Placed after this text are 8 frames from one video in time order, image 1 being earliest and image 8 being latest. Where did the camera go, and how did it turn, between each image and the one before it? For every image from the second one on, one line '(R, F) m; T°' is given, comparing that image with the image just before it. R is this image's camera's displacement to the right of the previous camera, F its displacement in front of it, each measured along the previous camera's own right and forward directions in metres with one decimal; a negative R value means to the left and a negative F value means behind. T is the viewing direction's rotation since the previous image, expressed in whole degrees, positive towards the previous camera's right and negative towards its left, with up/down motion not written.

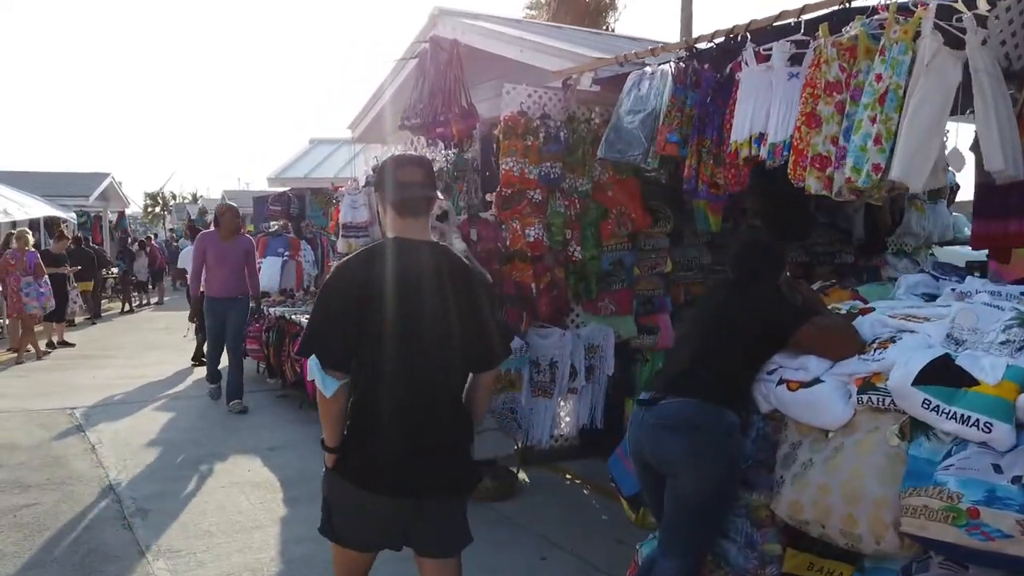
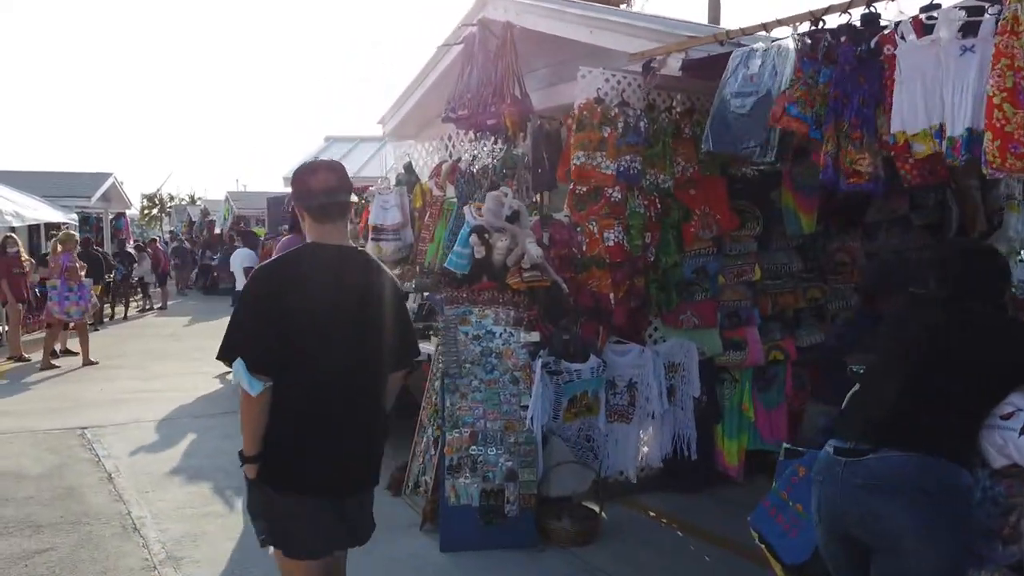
(-0.4, +0.6) m; 0°
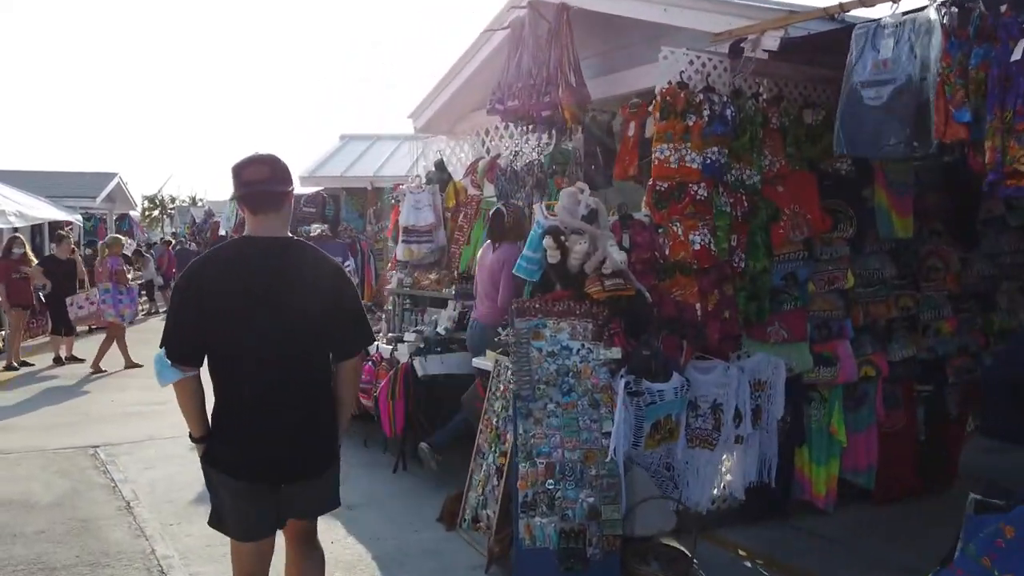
(-0.3, +0.5) m; 0°
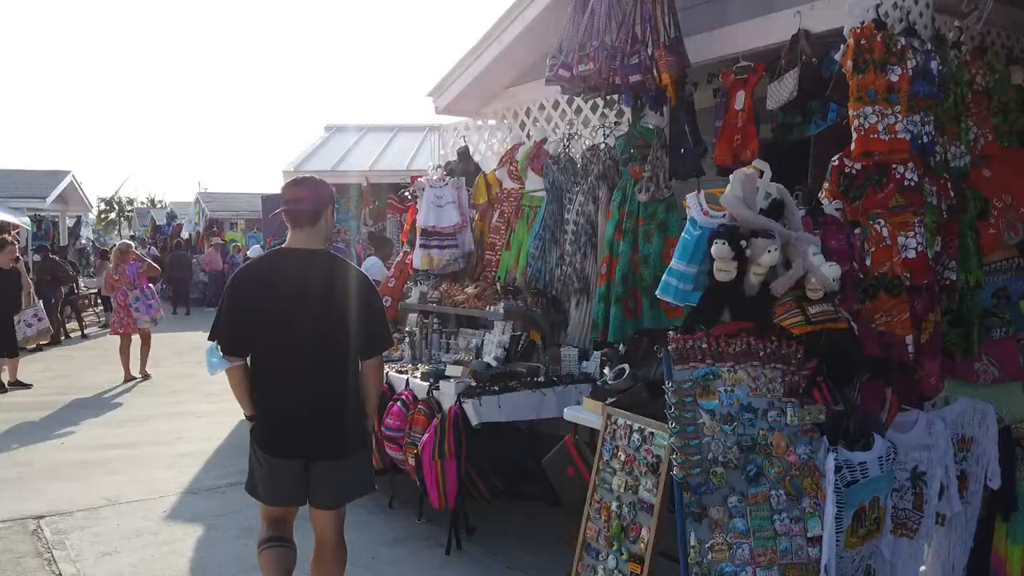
(-0.5, +1.3) m; +2°
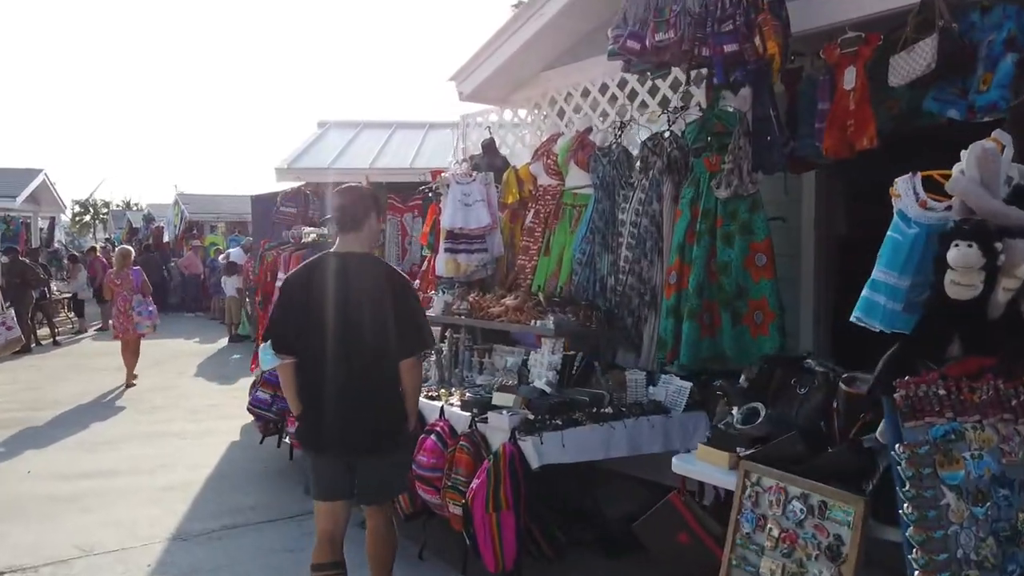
(-0.4, +0.8) m; +2°
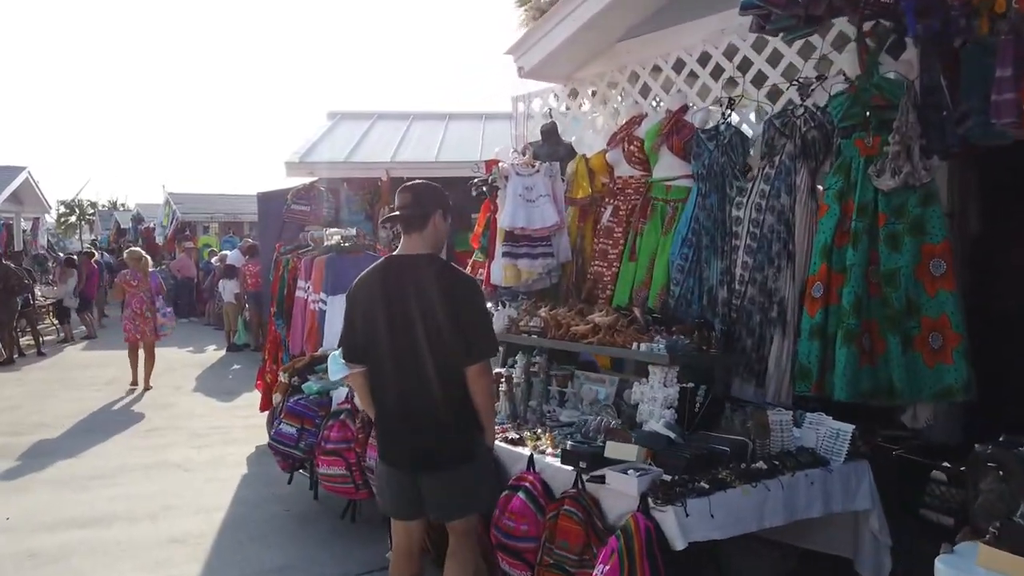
(-0.4, +0.8) m; 0°
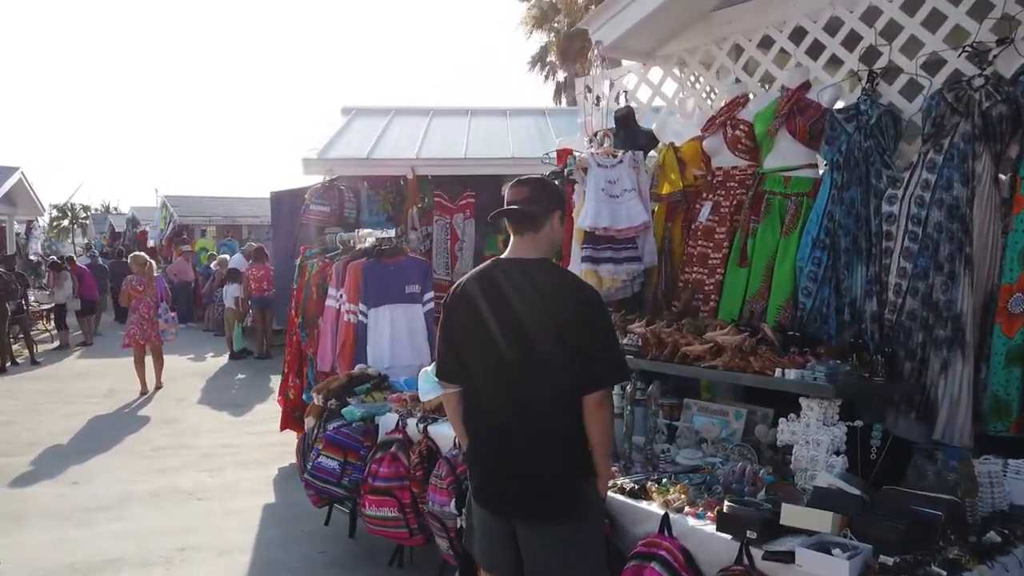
(-0.4, +0.7) m; 0°
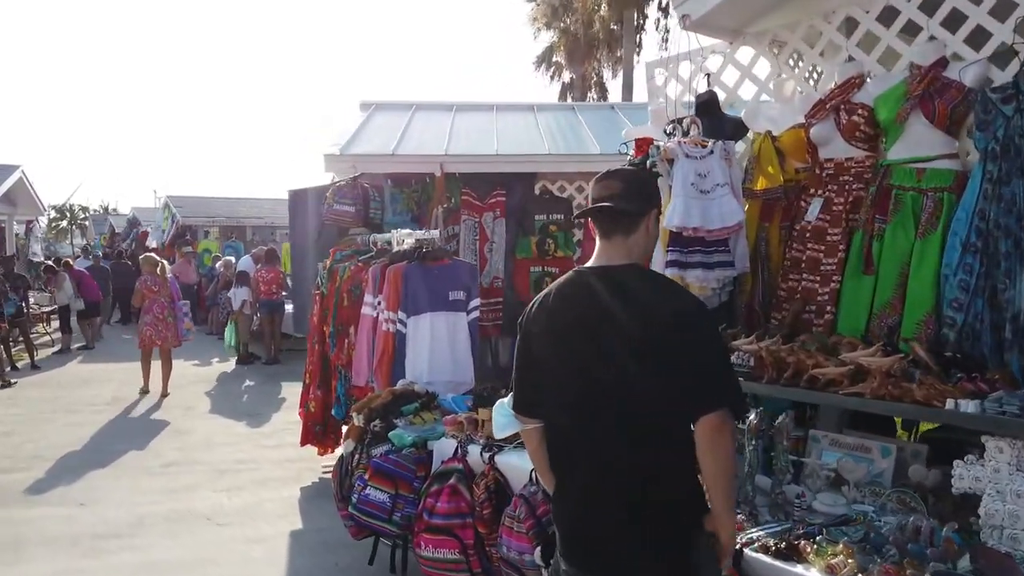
(-0.3, +0.5) m; 0°
